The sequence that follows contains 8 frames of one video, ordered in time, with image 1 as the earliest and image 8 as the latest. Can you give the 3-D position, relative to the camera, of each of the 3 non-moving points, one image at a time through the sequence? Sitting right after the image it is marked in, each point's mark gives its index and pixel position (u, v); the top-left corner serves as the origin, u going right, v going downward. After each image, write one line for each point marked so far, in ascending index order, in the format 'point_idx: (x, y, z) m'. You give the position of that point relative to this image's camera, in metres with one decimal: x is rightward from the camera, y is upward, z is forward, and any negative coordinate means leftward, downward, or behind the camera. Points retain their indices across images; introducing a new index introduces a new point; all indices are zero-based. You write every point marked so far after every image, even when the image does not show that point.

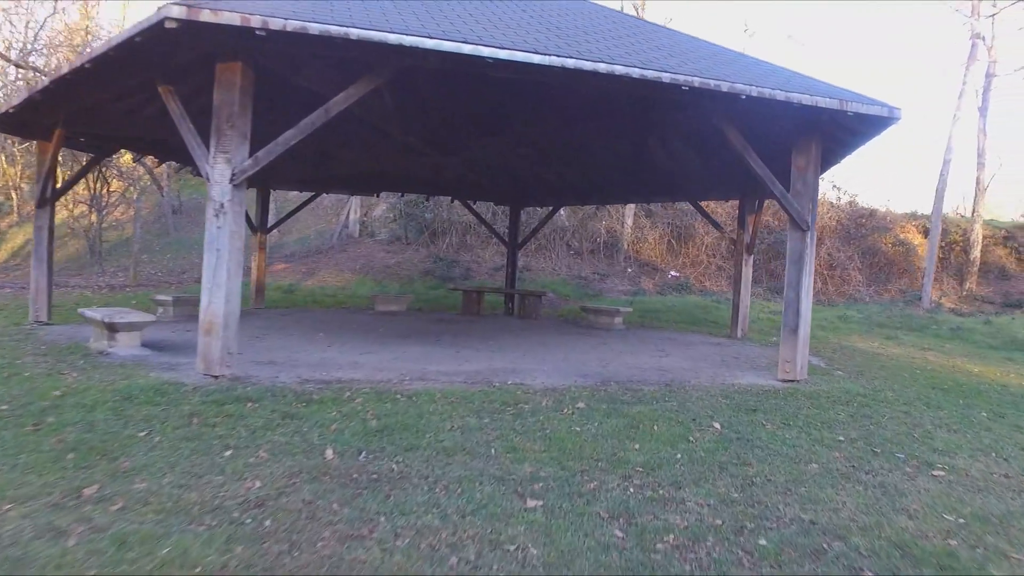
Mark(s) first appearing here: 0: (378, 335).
0: (-1.8, -0.6, +10.9) m
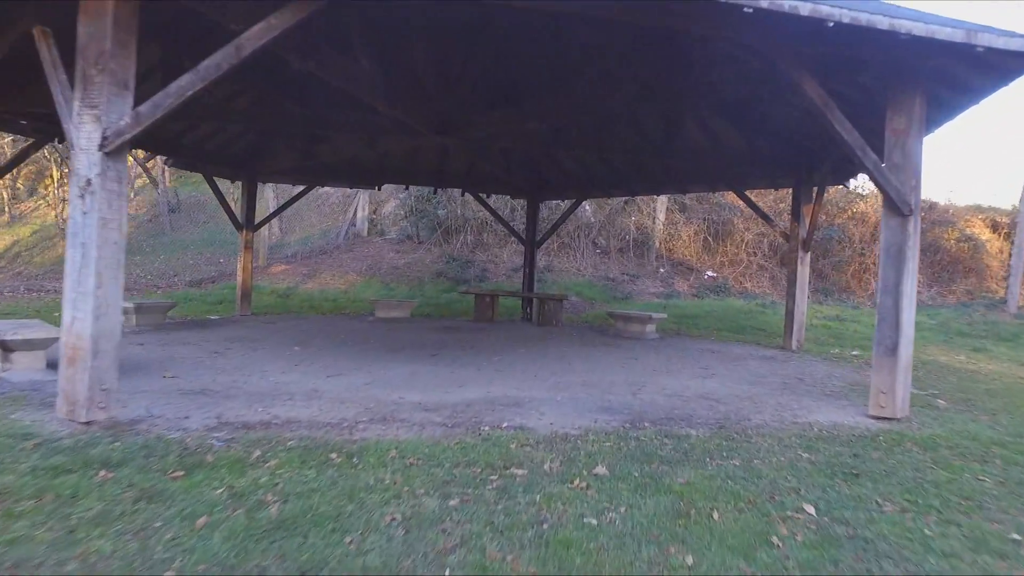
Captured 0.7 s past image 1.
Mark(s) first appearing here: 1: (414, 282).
0: (-1.7, -0.7, +9.3) m
1: (-2.1, +0.1, +17.1) m
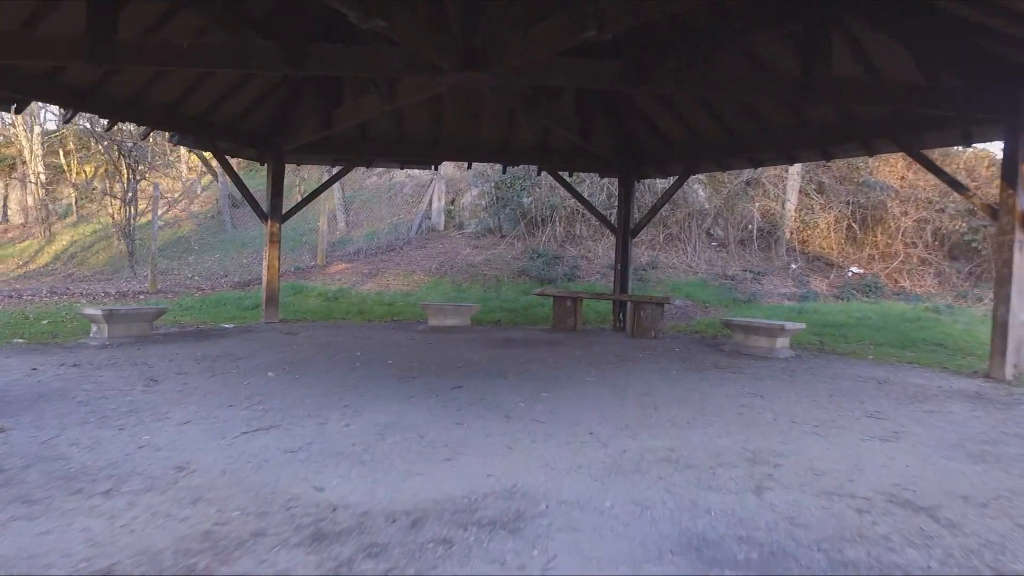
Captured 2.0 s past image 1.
0: (-1.1, -0.7, +6.7) m
1: (-0.4, +0.1, +14.5) m
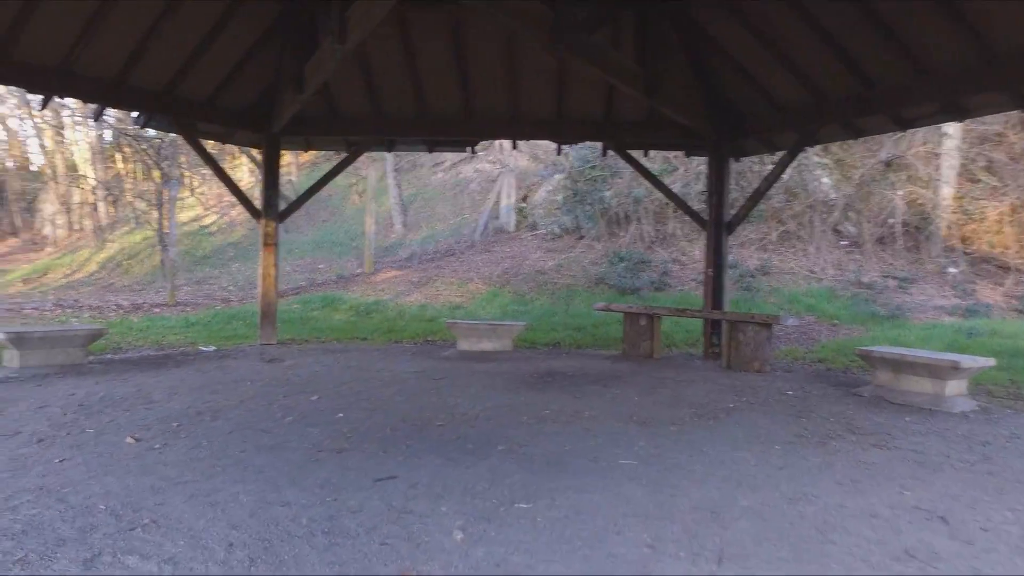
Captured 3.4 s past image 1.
0: (-1.2, -0.8, +4.3) m
1: (+0.7, -0.1, +12.0) m
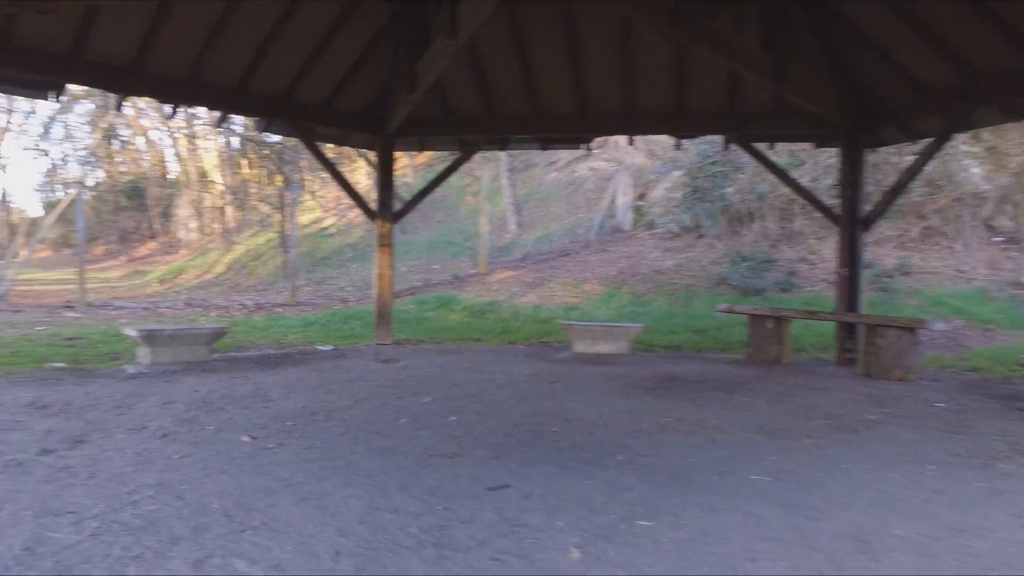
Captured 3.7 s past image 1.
0: (-0.6, -0.8, +4.2) m
1: (+2.4, -0.1, +11.5) m
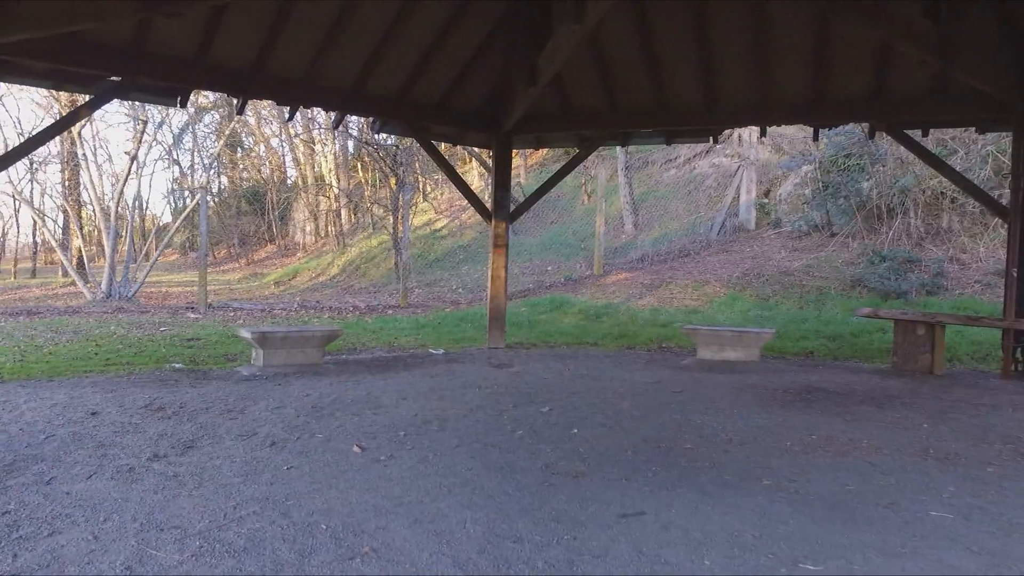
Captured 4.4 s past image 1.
0: (0.0, -0.8, +3.9) m
1: (+3.9, -0.1, +10.7) m
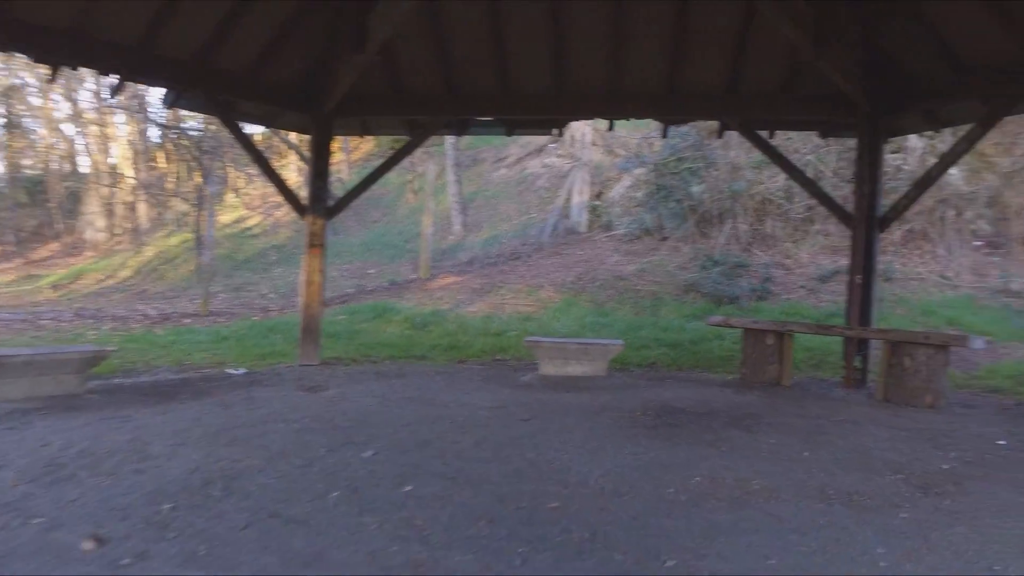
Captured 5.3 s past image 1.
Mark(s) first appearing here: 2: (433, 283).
0: (-0.6, -0.9, +2.8) m
1: (+1.7, -0.2, +10.4) m
2: (-1.1, +0.1, +11.7) m
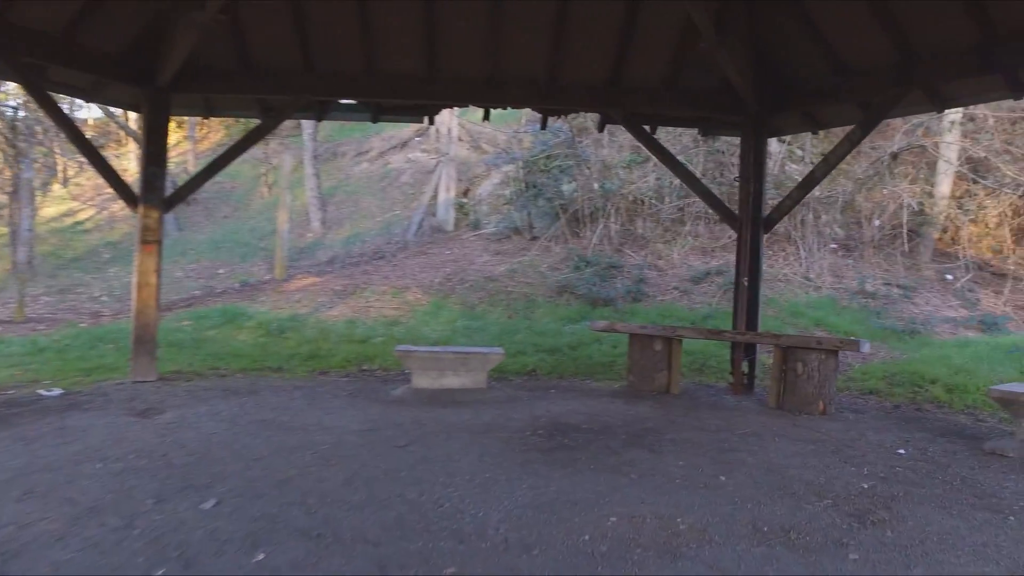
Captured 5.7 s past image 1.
0: (-0.9, -0.9, +2.0) m
1: (+0.1, -0.2, +9.9) m
2: (-2.9, 0.0, +10.7) m
